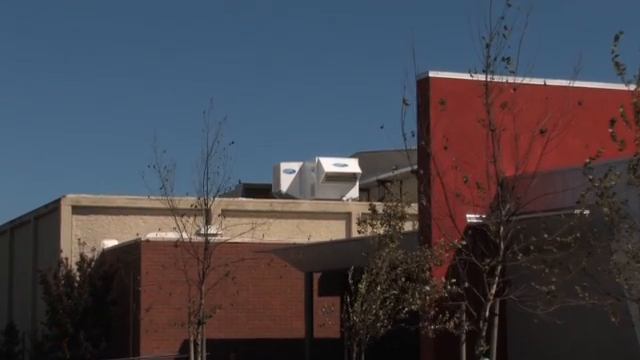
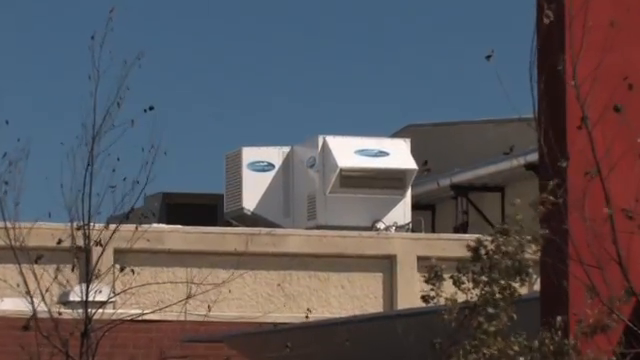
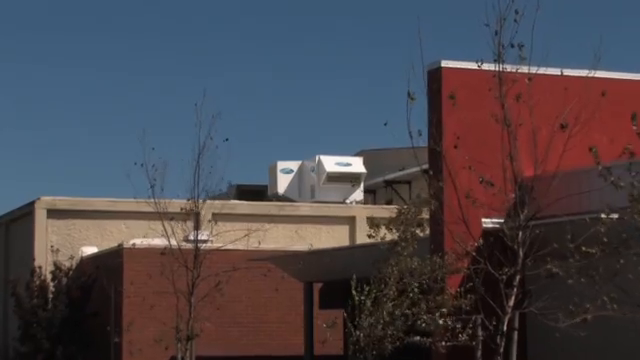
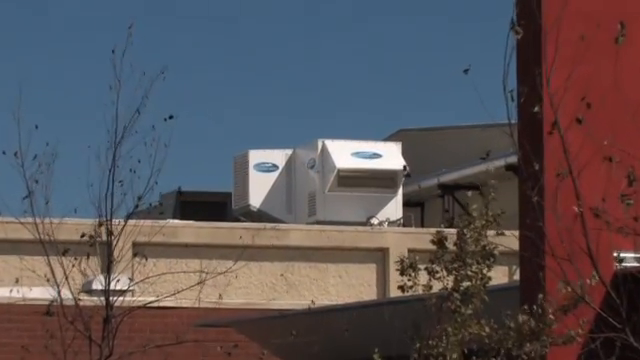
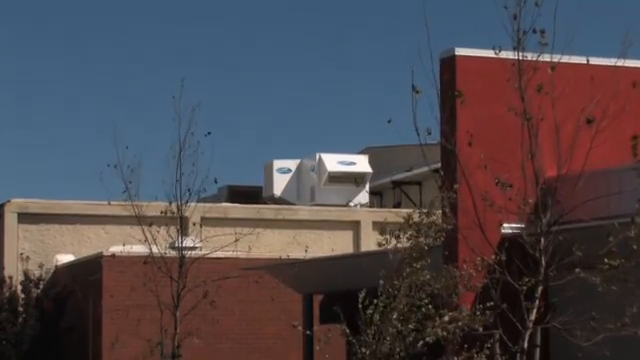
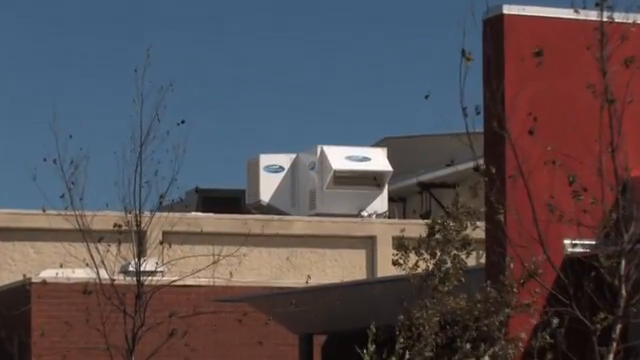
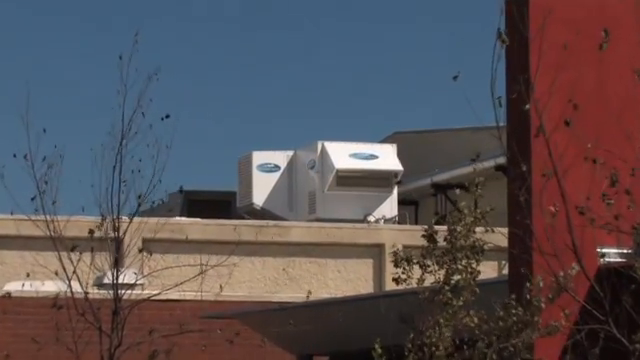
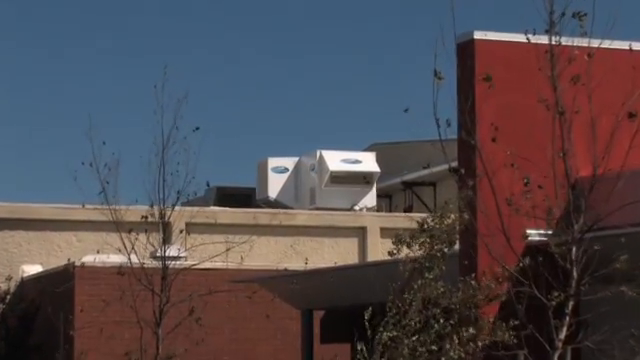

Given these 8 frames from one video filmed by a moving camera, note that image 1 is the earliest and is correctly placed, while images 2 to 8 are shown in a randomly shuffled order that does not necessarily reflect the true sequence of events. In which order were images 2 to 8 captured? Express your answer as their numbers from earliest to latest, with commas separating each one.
3, 5, 8, 6, 7, 4, 2
